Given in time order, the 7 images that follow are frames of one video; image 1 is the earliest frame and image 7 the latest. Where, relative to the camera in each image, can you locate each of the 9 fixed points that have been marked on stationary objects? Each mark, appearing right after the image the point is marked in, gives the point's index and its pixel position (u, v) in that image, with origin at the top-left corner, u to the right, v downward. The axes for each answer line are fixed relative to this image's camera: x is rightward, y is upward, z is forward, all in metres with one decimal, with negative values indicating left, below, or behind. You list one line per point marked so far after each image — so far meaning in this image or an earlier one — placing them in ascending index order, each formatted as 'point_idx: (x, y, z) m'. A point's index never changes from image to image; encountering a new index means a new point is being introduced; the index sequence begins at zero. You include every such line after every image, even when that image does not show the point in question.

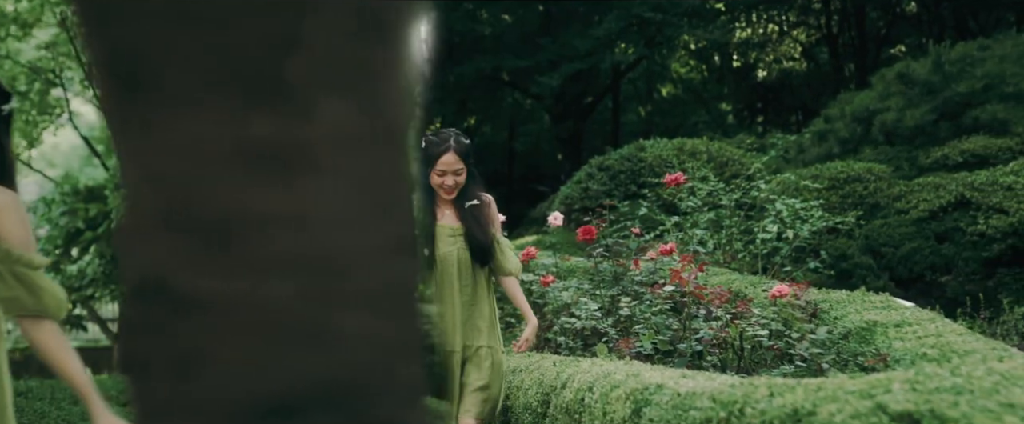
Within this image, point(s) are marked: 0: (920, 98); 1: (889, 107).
0: (+4.2, +1.2, +9.8) m
1: (+3.9, +1.1, +9.9) m
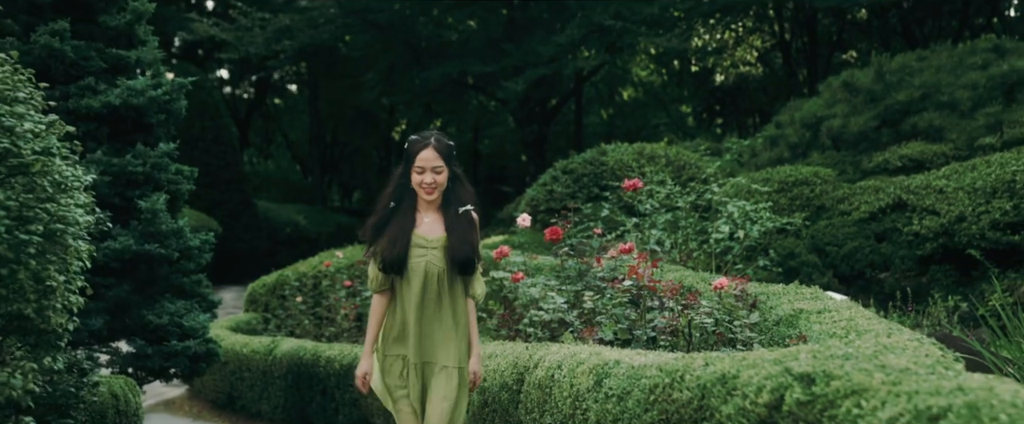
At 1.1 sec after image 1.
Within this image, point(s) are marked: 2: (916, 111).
0: (+3.8, +1.2, +10.4) m
1: (+3.6, +1.1, +10.6) m
2: (+4.2, +1.1, +9.9) m
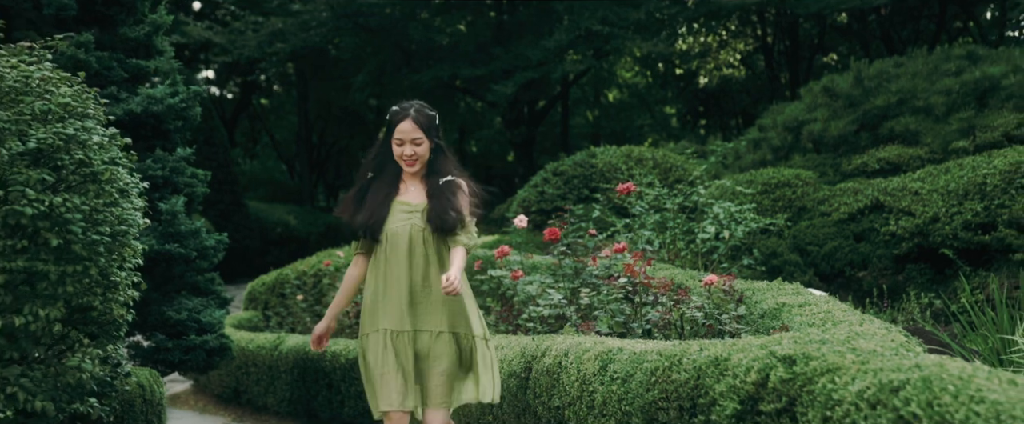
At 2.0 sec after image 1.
0: (+3.8, +1.2, +10.9) m
1: (+3.5, +1.1, +11.0) m
2: (+4.1, +1.1, +10.4) m
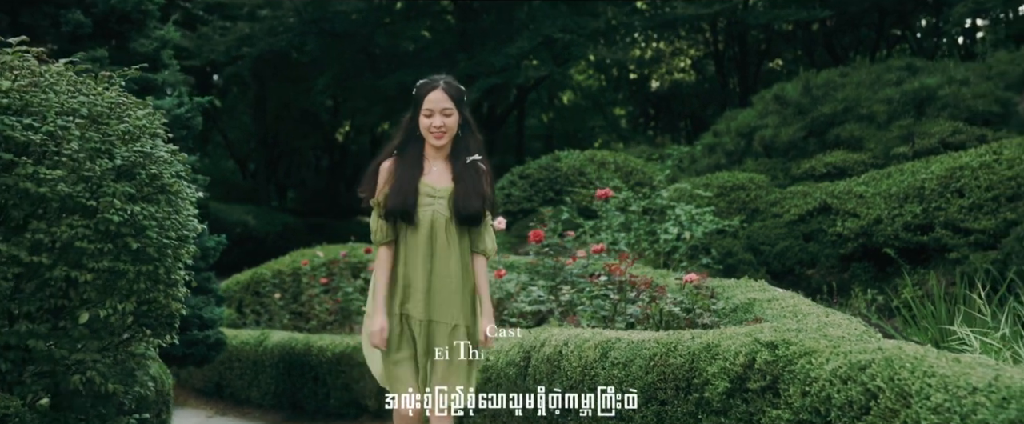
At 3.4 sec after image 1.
0: (+3.4, +1.2, +11.6) m
1: (+3.1, +1.1, +11.7) m
2: (+3.8, +1.0, +11.1) m
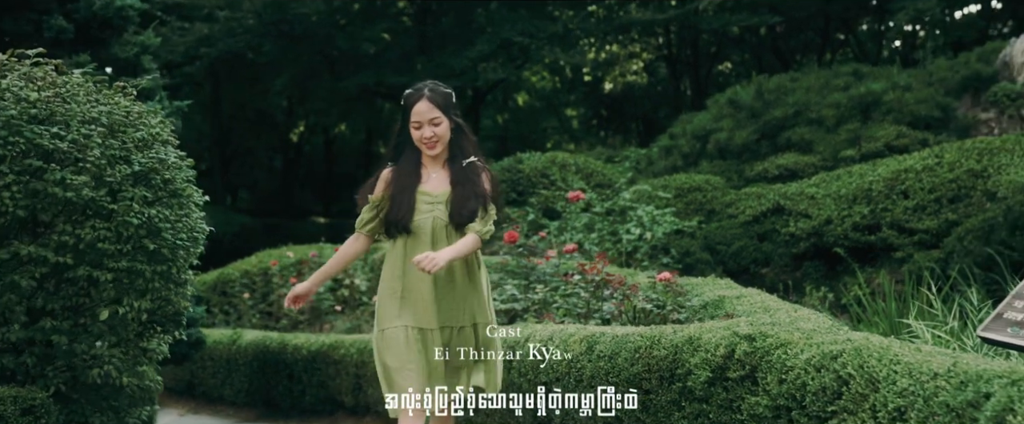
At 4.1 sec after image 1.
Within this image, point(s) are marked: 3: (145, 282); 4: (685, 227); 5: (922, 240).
0: (+2.9, +1.1, +12.0) m
1: (+2.7, +1.1, +12.1) m
2: (+3.4, +1.0, +11.5) m
3: (-1.5, -0.3, +3.9) m
4: (+1.8, -0.2, +9.6) m
5: (+3.4, -0.2, +8.0) m
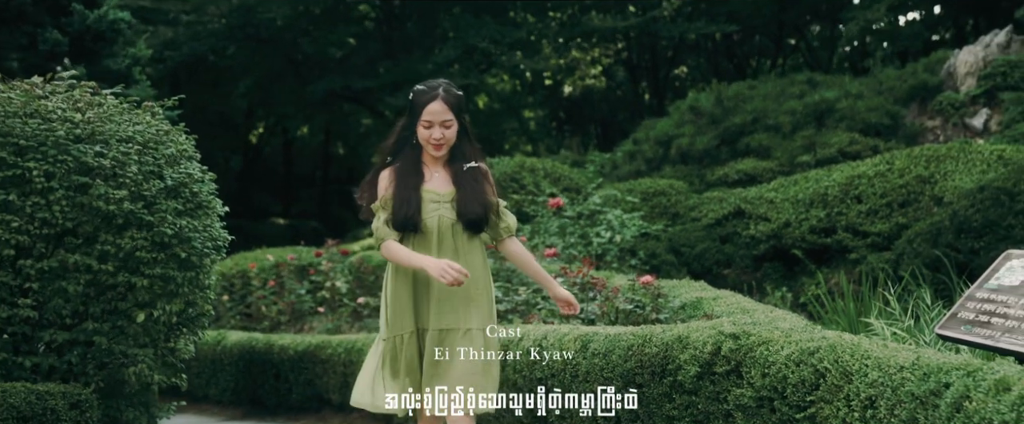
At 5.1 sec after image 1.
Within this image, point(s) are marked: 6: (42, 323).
0: (+2.6, +1.1, +12.5) m
1: (+2.3, +1.0, +12.6) m
2: (+3.0, +1.0, +12.1) m
3: (-1.4, -0.3, +4.2) m
4: (+1.5, -0.2, +10.1) m
5: (+3.2, -0.3, +8.5) m
6: (-2.0, -0.5, +4.1) m
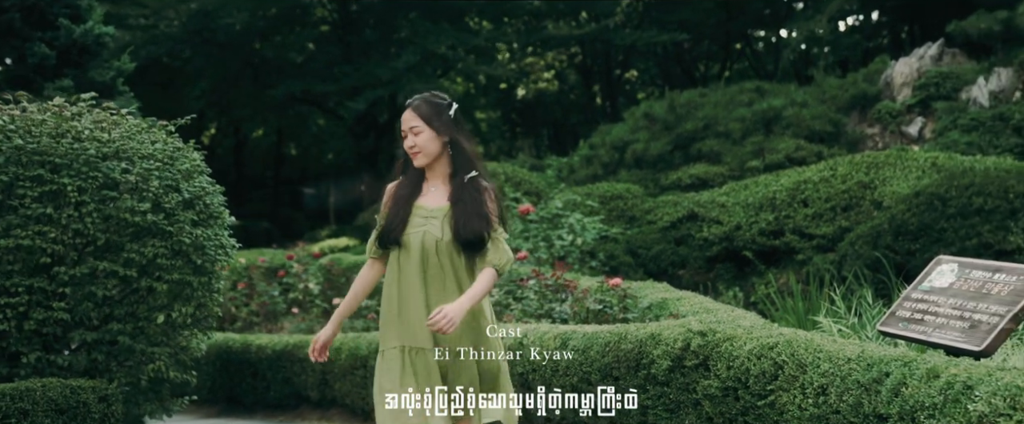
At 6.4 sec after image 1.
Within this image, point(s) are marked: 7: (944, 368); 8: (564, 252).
0: (+2.1, +1.1, +13.1) m
1: (+1.8, +1.0, +13.1) m
2: (+2.5, +0.9, +12.7) m
3: (-1.5, -0.4, +4.5) m
4: (+1.1, -0.2, +10.6) m
5: (+2.9, -0.3, +9.1) m
6: (-2.0, -0.5, +4.4) m
7: (+1.5, -0.5, +3.2) m
8: (+0.6, -0.5, +10.4) m
